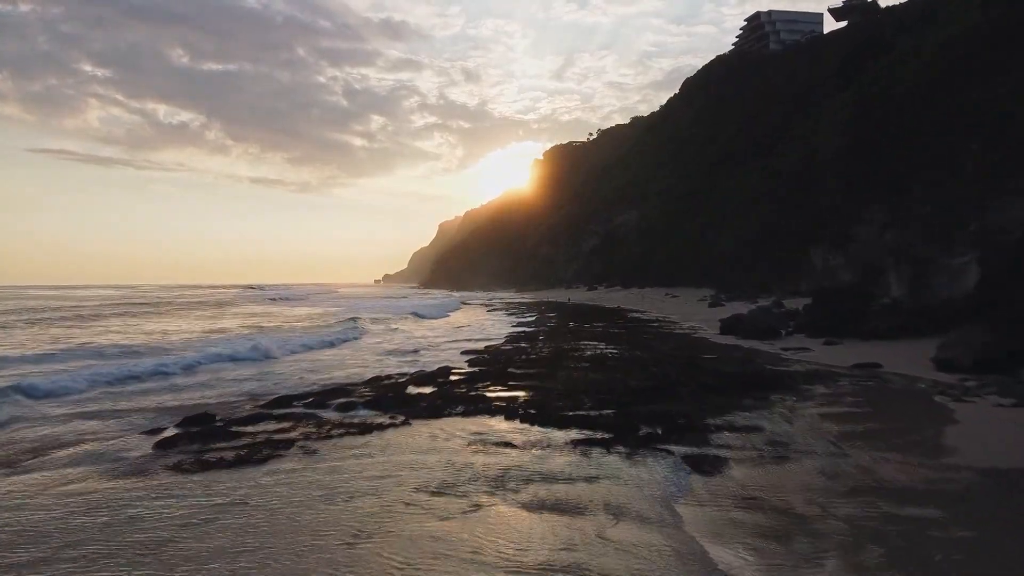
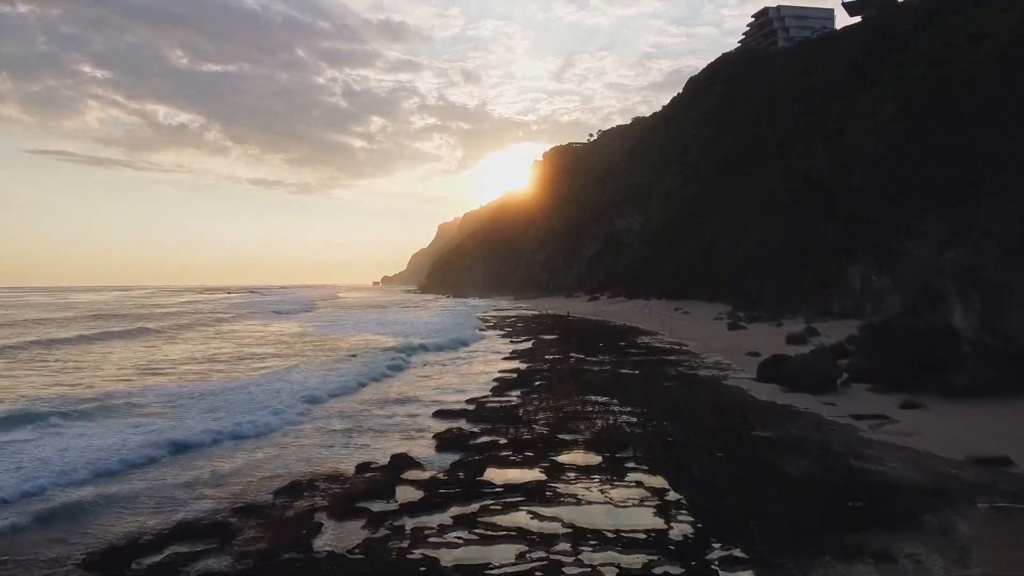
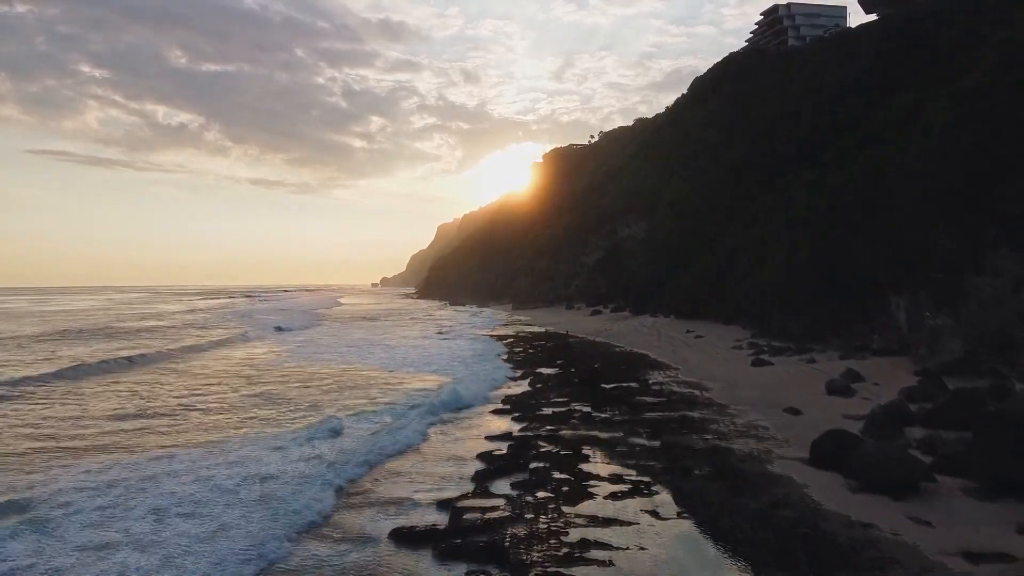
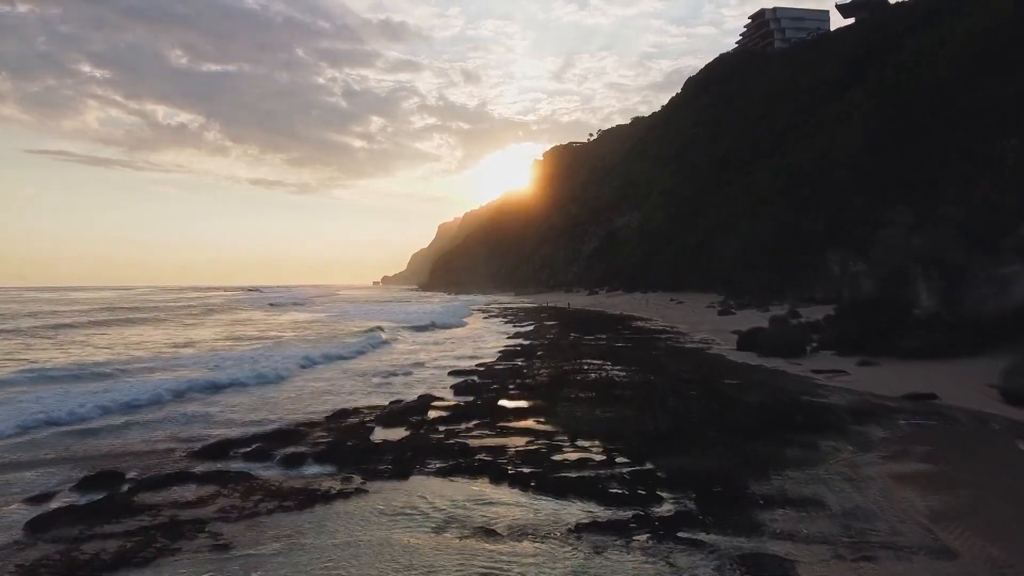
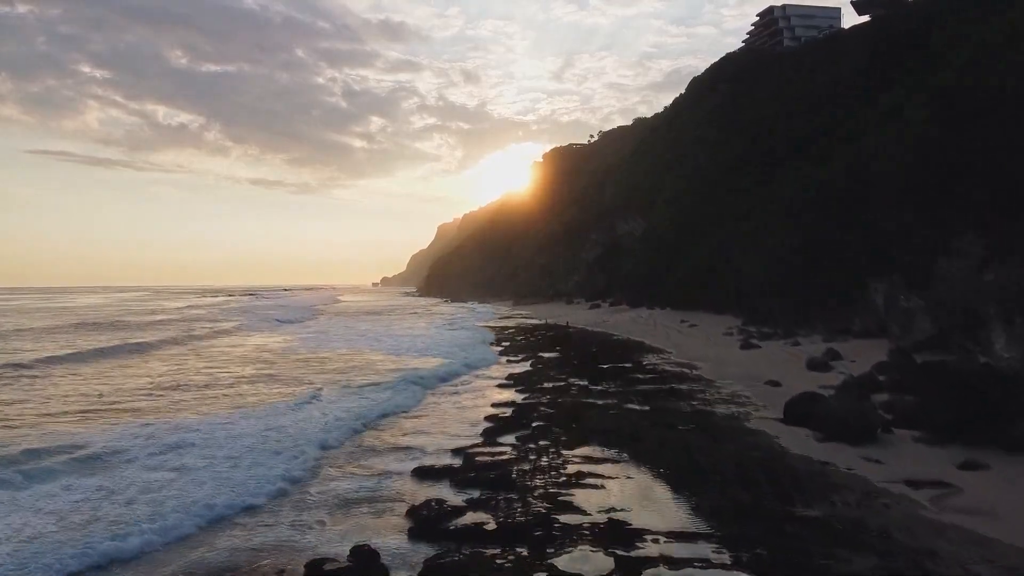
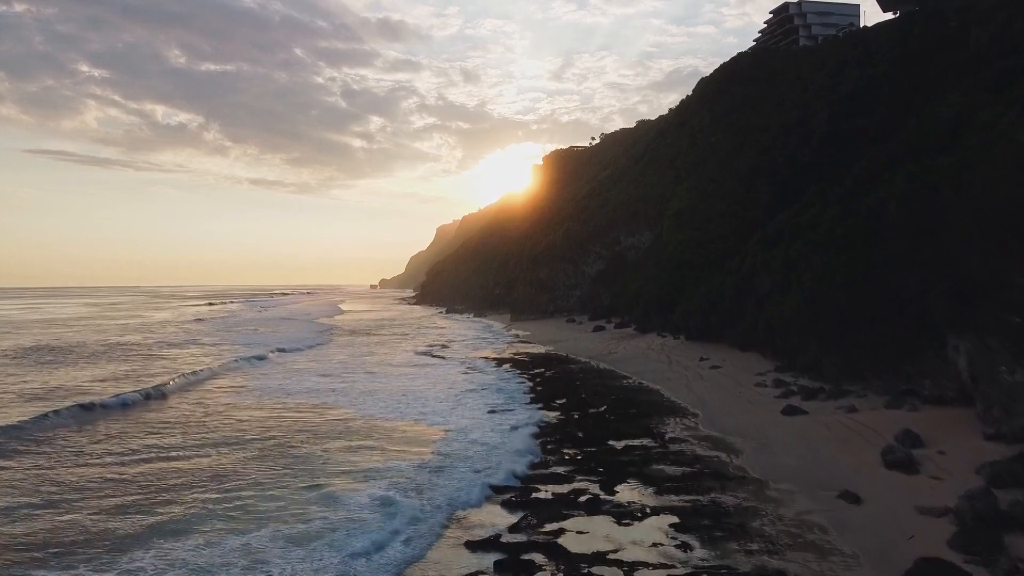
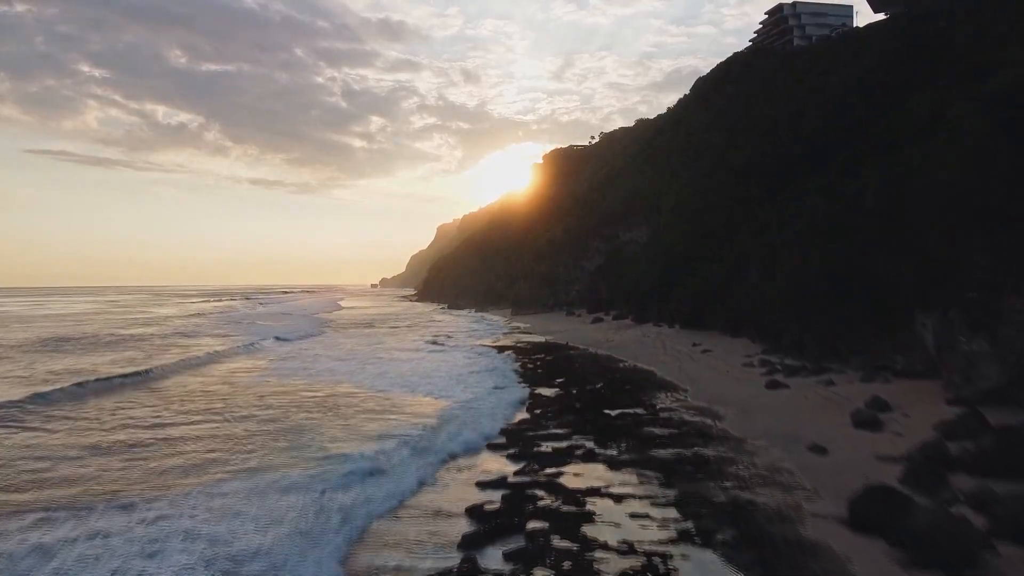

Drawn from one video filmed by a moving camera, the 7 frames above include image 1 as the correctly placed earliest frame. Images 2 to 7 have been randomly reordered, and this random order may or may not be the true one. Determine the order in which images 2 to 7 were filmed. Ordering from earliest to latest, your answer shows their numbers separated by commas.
4, 2, 5, 3, 7, 6
